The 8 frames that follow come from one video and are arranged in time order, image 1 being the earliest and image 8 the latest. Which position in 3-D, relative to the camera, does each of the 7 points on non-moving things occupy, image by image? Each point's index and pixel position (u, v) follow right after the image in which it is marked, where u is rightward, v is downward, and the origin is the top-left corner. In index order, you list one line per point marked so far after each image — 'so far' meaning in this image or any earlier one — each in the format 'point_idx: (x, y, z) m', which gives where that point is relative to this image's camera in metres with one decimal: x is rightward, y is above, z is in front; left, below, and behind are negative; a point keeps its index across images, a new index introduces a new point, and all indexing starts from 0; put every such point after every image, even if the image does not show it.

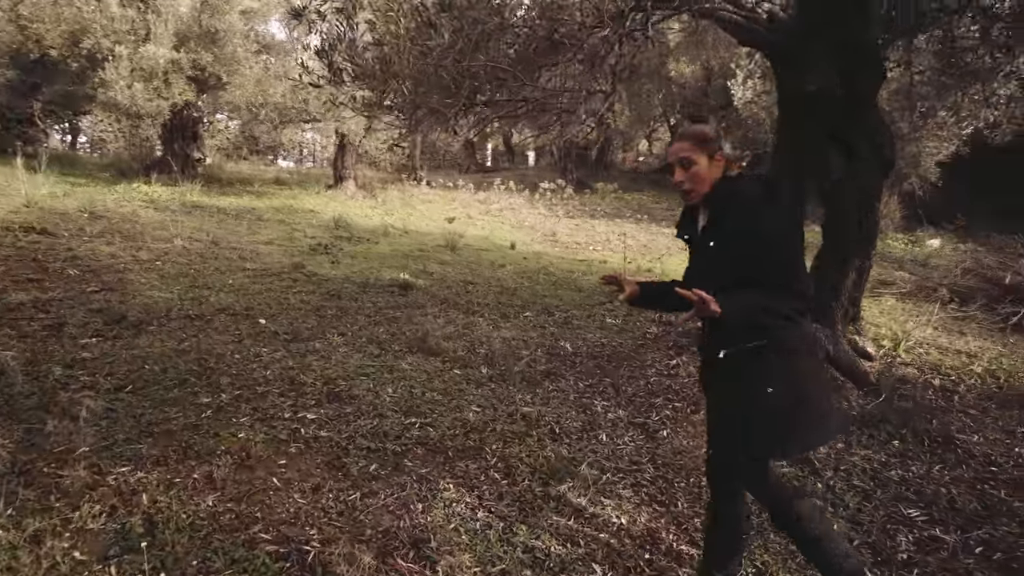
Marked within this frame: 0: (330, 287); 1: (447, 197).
0: (-1.8, 0.0, +6.2) m
1: (-1.7, +2.4, +15.8) m
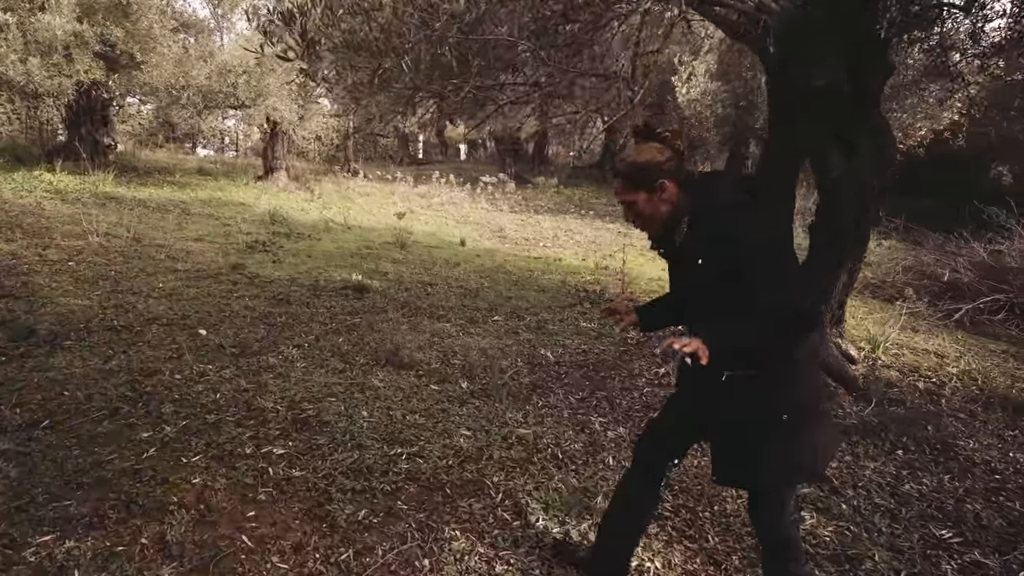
0: (-2.1, 0.0, +5.6) m
1: (-3.1, +2.5, +15.1) m
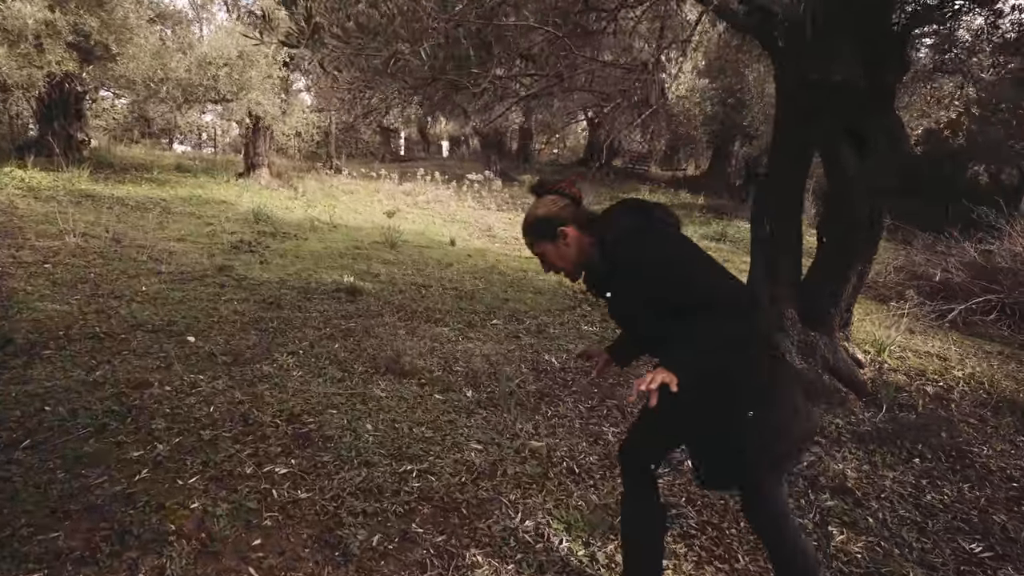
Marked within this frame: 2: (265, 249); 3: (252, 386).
0: (-2.1, -0.1, +5.3) m
1: (-3.4, +2.5, +14.8) m
2: (-2.9, +0.5, +7.2) m
3: (-1.5, -0.6, +3.6) m
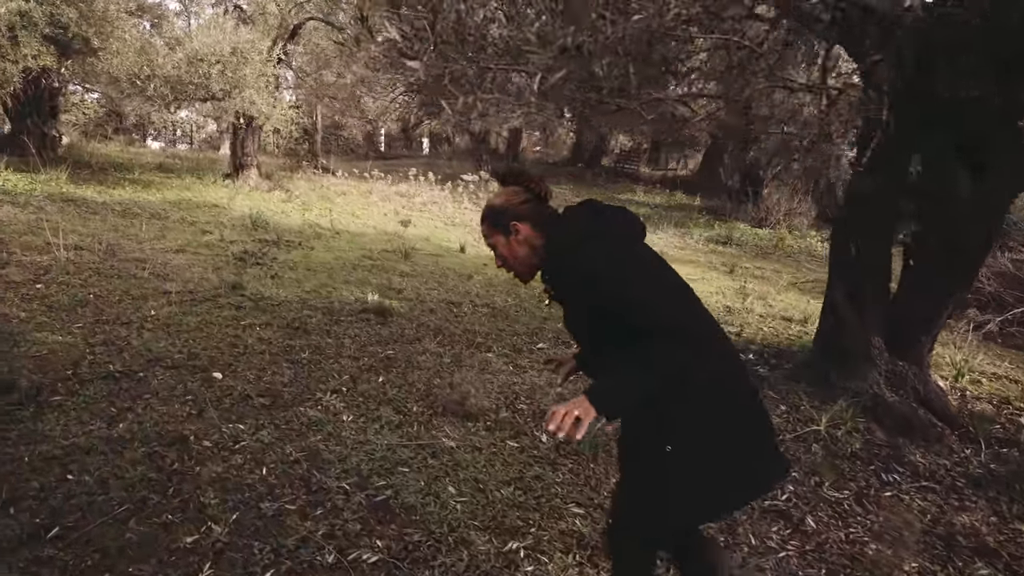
0: (-1.8, -0.2, +4.8) m
1: (-3.4, +2.4, +14.3) m
2: (-2.6, +0.3, +6.6) m
3: (-1.0, -0.7, +3.1) m
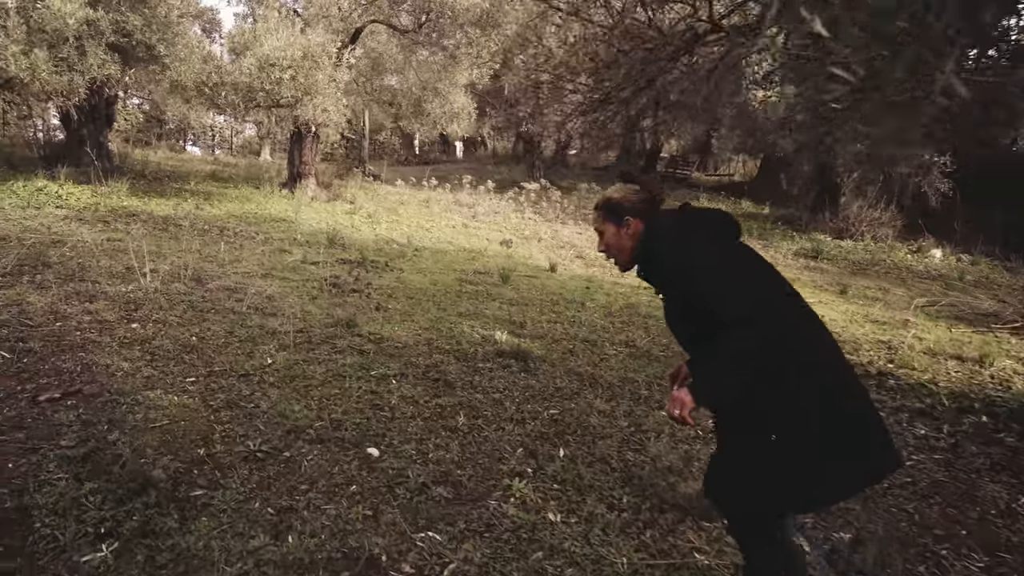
0: (-0.6, -0.5, +4.1) m
1: (-2.0, +2.0, +13.6) m
2: (-1.4, 0.0, +6.0) m
3: (0.0, -1.0, +2.4) m
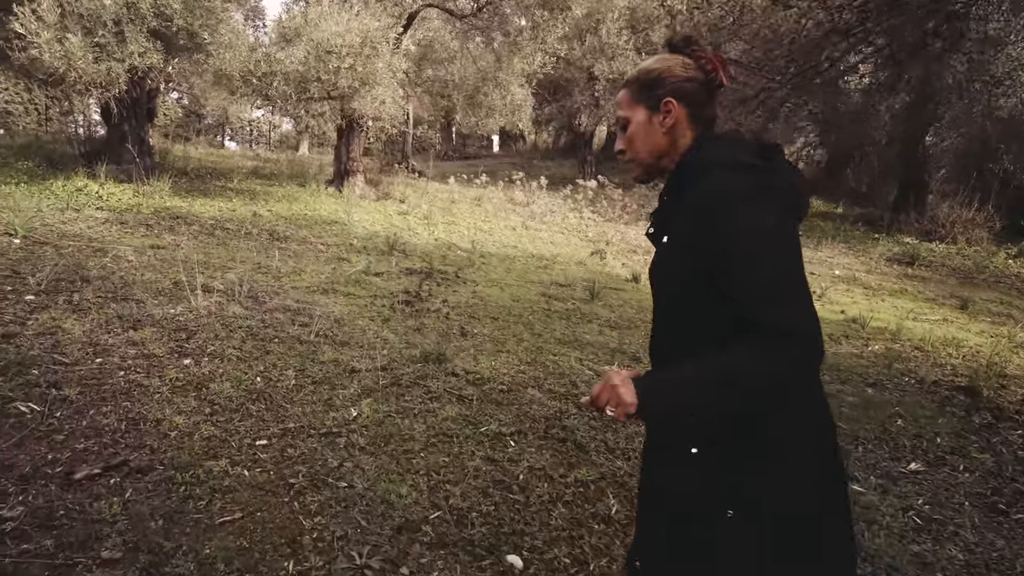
0: (+0.1, -0.7, +3.3) m
1: (-0.8, +2.0, +12.8) m
2: (-0.6, -0.1, +5.2) m
3: (+0.7, -1.2, +1.5) m
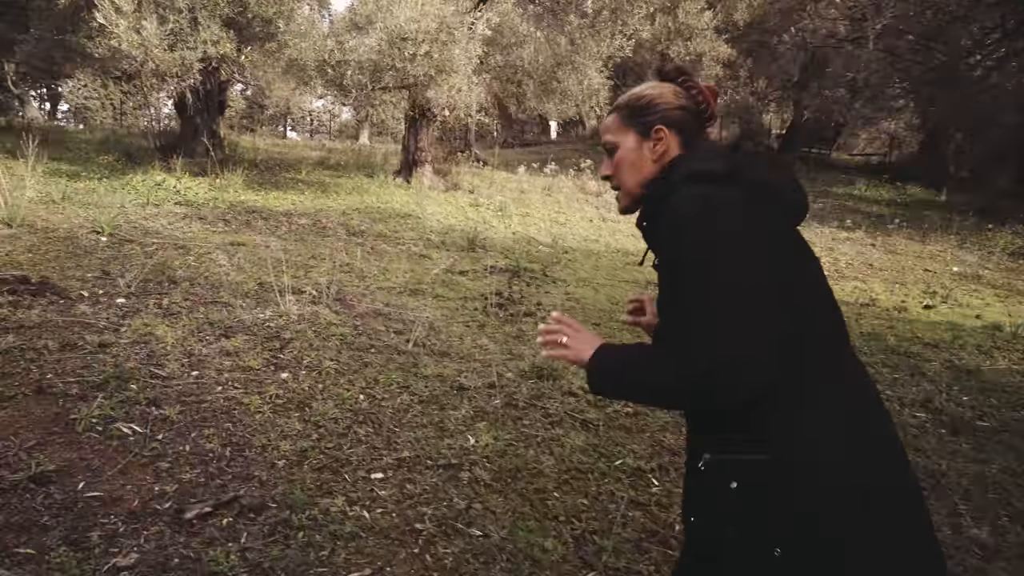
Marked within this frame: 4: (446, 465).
0: (+0.8, -0.7, +2.9) m
1: (+0.5, +2.1, +12.4) m
2: (+0.2, -0.1, +4.8) m
3: (+1.2, -1.3, +1.1) m
4: (-0.3, -0.7, +2.6) m
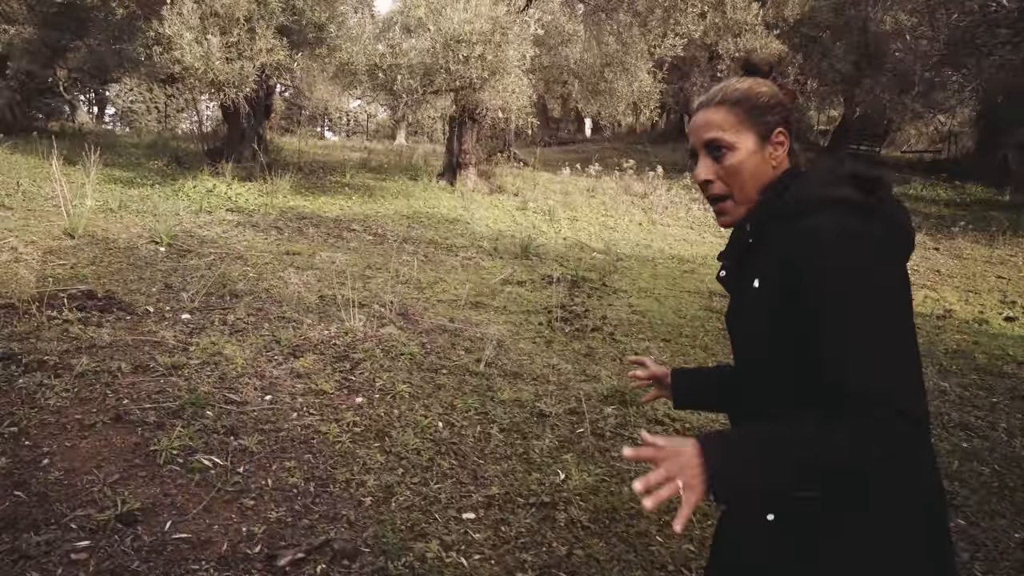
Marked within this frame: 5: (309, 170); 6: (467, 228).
0: (+1.2, -0.9, +2.7) m
1: (+1.3, +2.1, +12.2) m
2: (+0.7, -0.2, +4.6) m
3: (+1.5, -1.4, +0.9) m
4: (+0.1, -0.9, +2.5) m
5: (-3.4, +2.0, +10.3) m
6: (-0.5, +0.7, +7.3) m
